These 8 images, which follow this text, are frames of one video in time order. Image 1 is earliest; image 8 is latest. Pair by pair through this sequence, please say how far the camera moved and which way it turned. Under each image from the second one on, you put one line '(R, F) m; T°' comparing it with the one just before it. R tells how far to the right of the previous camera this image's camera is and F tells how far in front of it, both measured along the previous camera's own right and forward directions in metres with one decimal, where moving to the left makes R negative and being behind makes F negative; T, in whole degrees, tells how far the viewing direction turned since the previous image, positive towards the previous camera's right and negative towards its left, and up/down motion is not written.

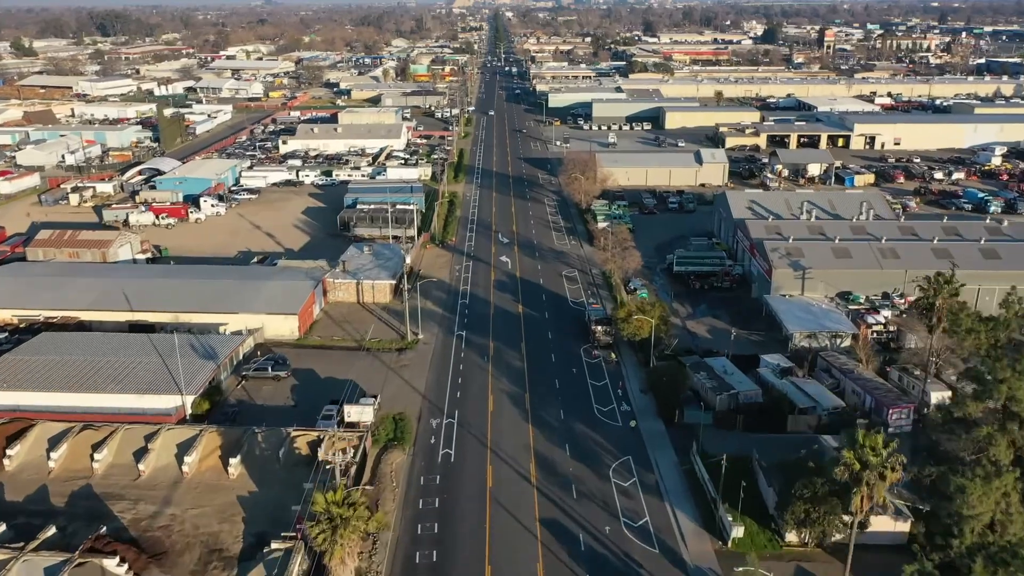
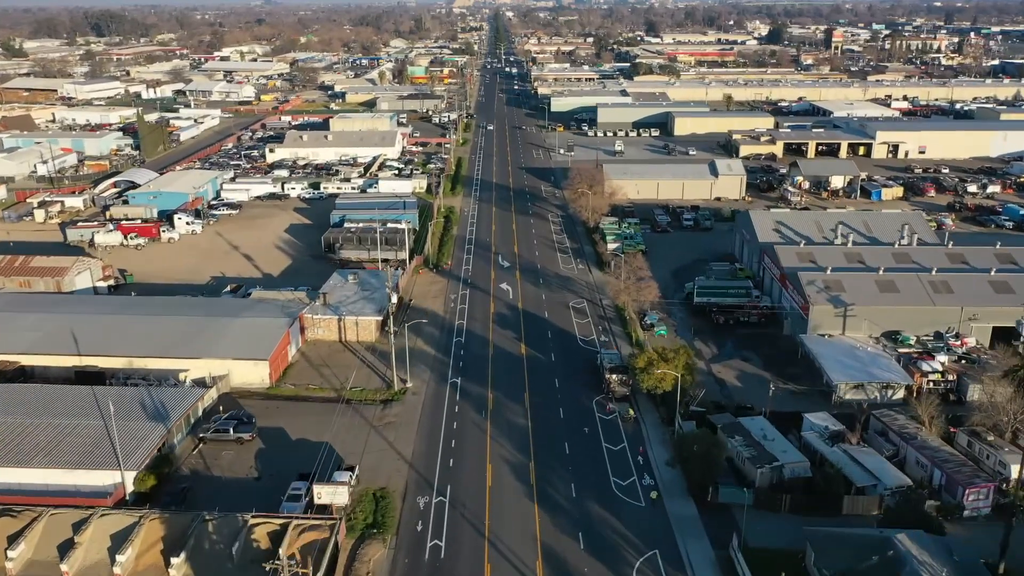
(-0.1, +4.4) m; 0°
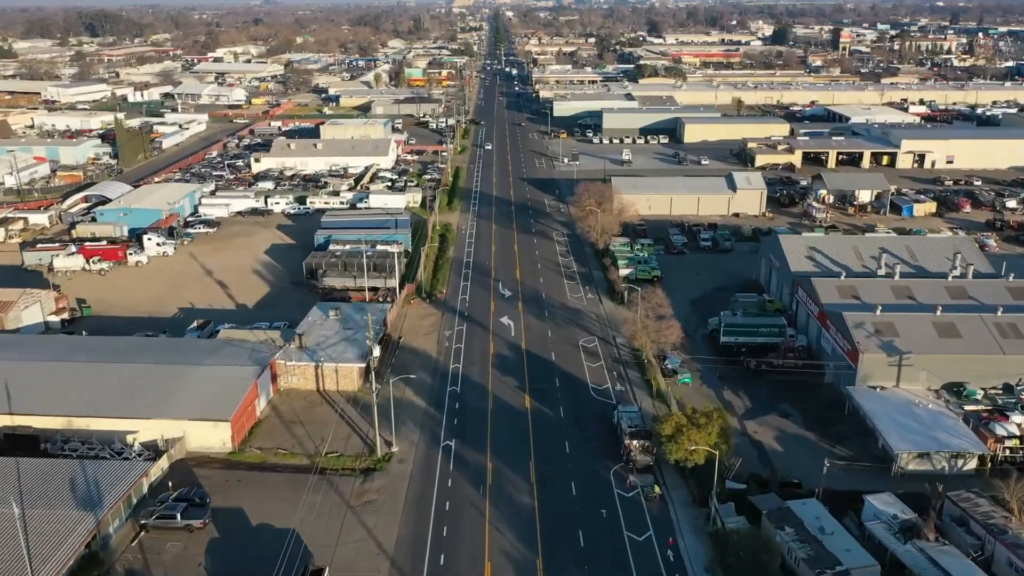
(-0.1, +4.4) m; 0°
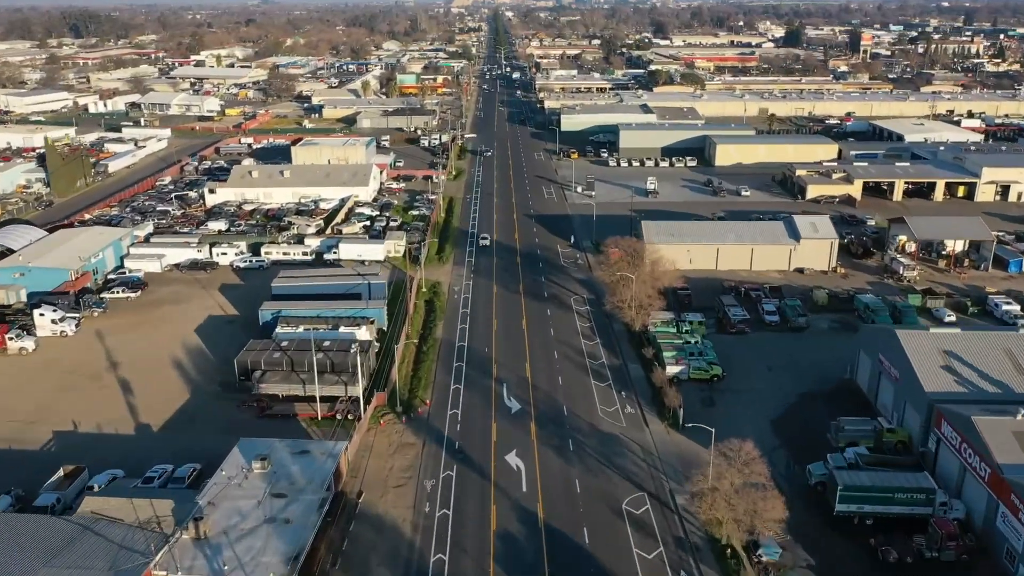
(-0.4, +11.0) m; 0°
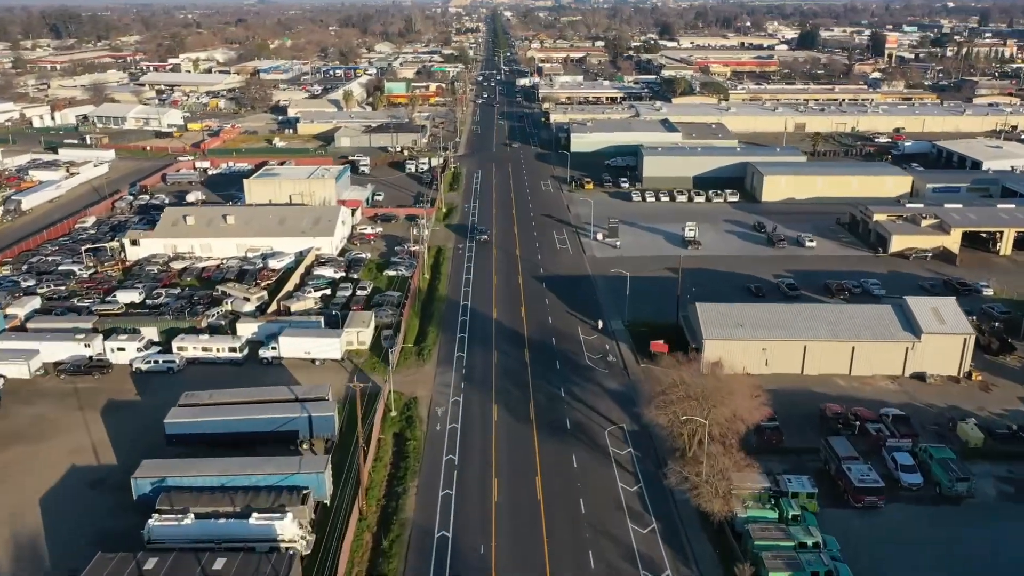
(-0.3, +12.2) m; 0°
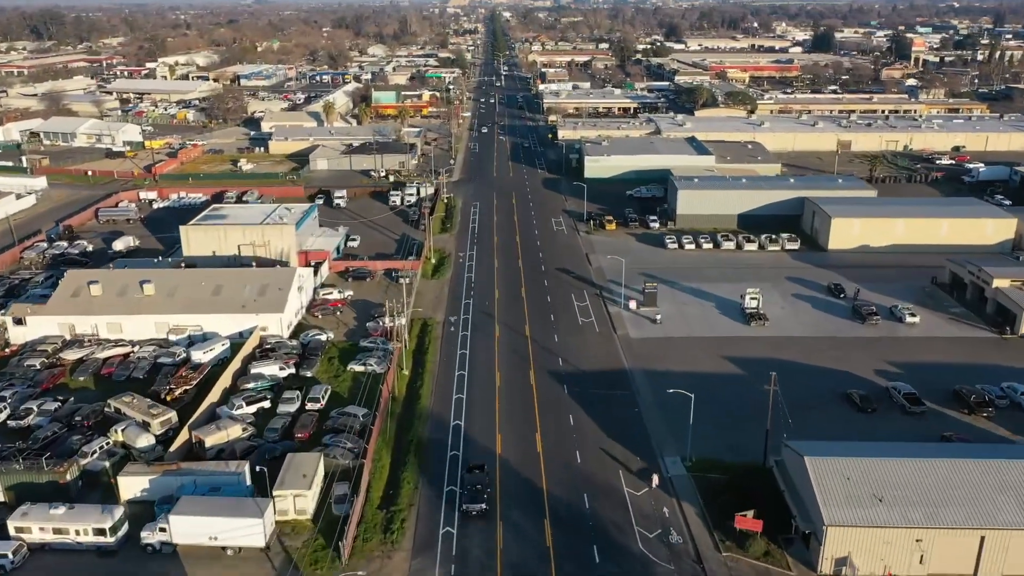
(-0.4, +11.1) m; 0°
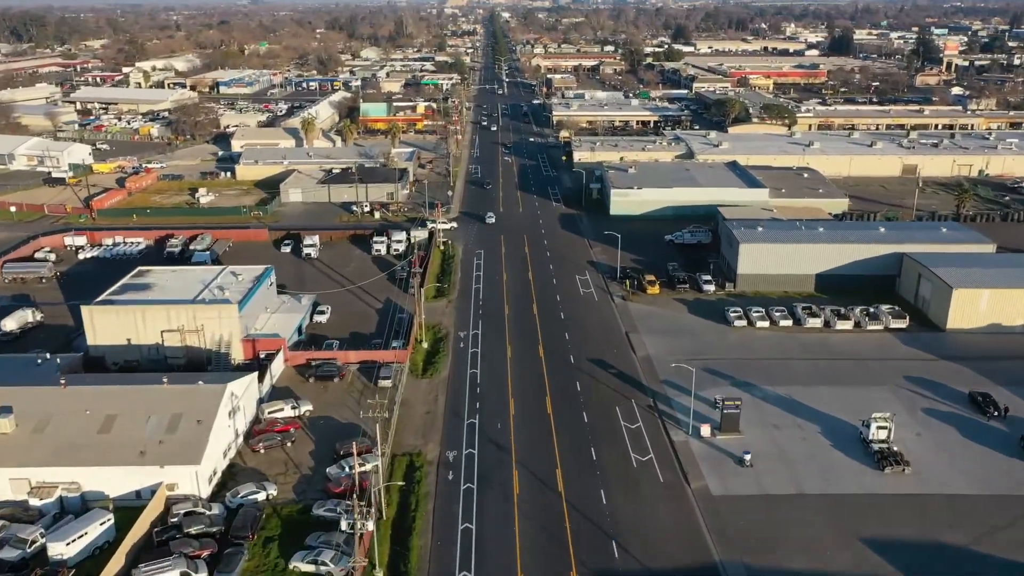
(-0.8, +11.1) m; 0°
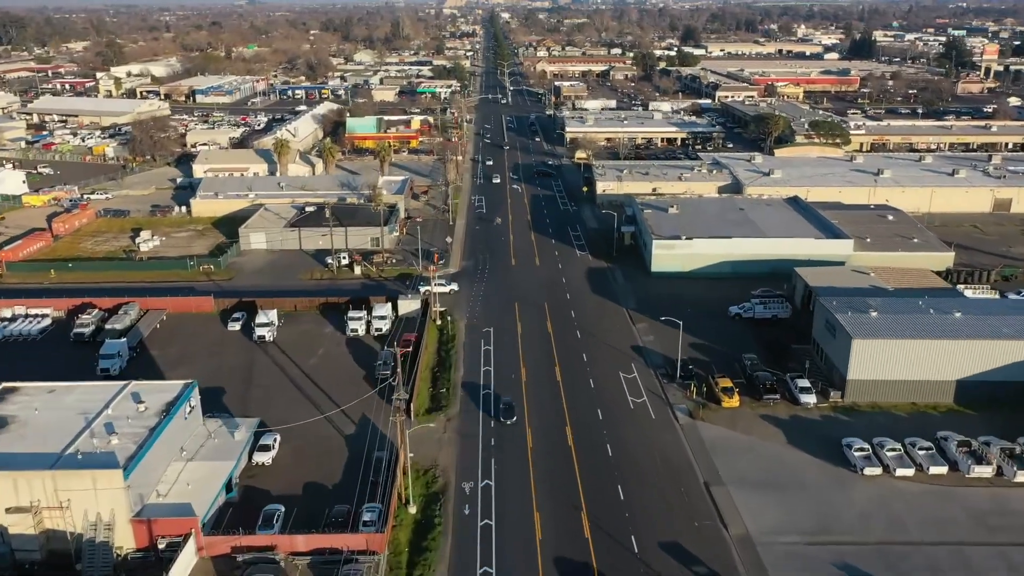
(-0.9, +11.0) m; 0°
